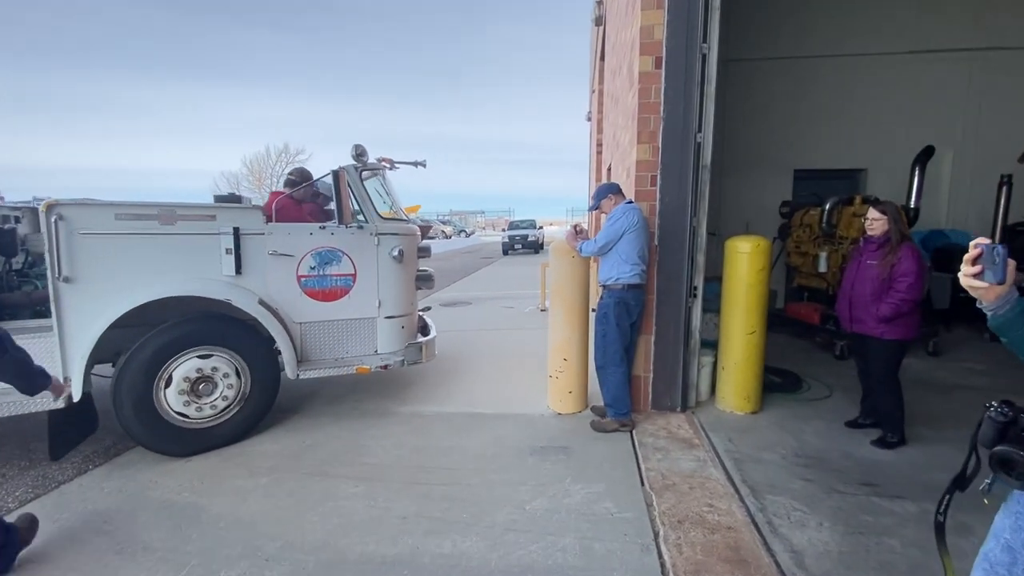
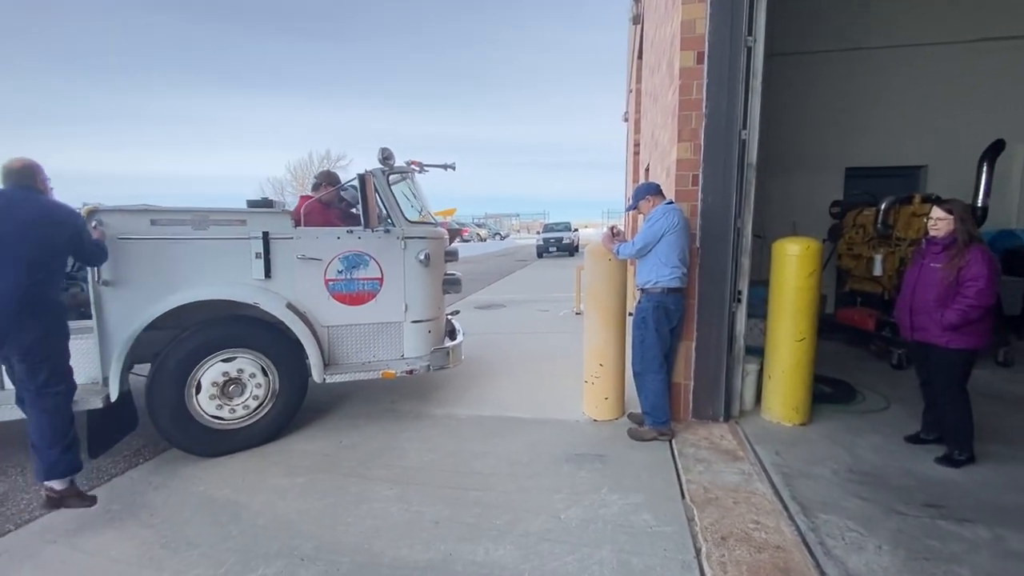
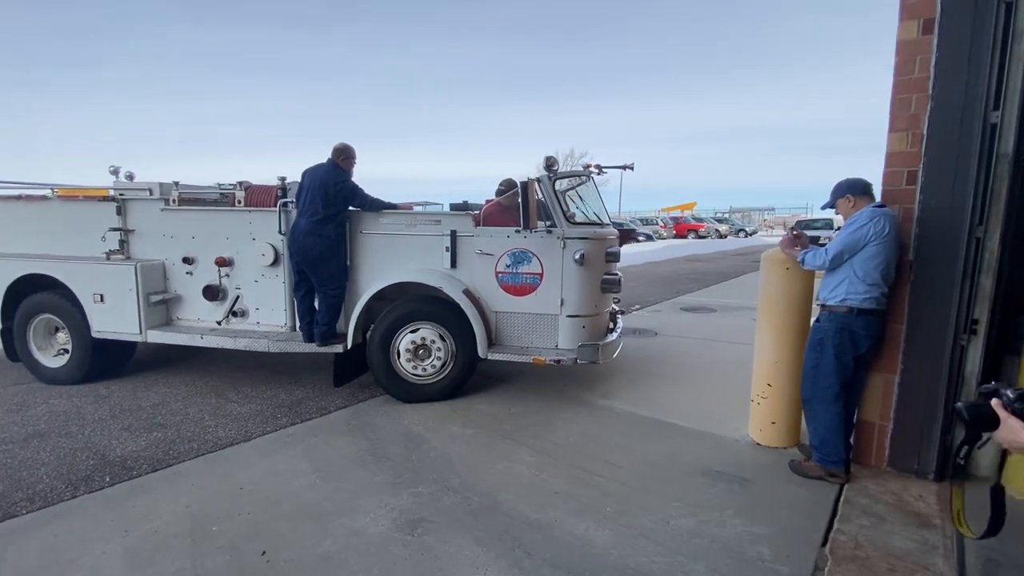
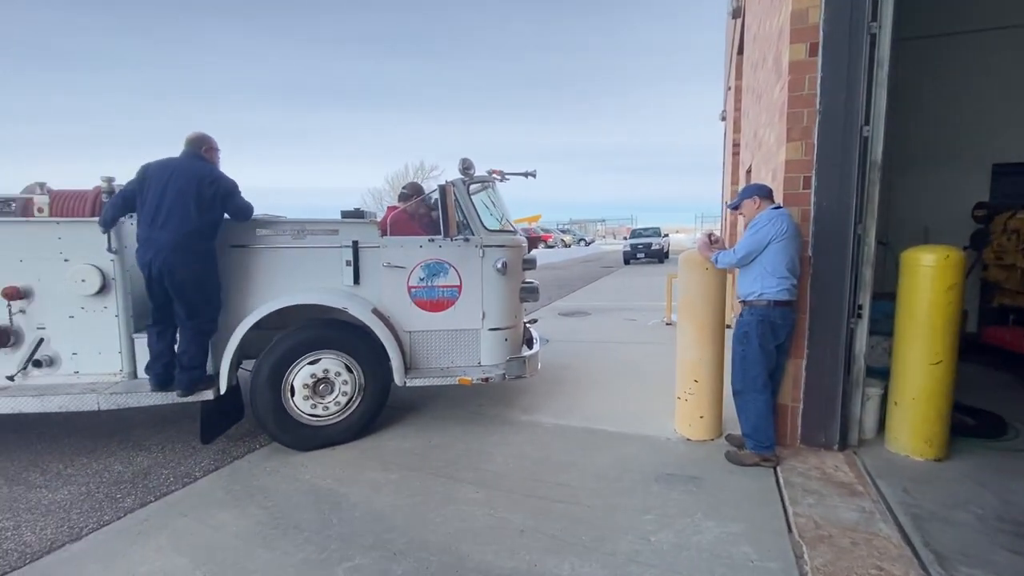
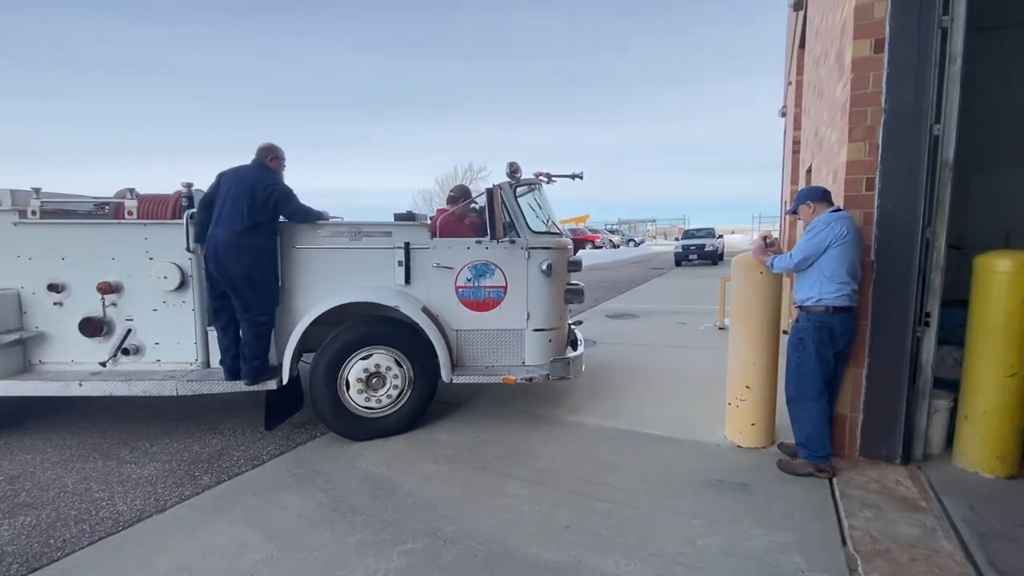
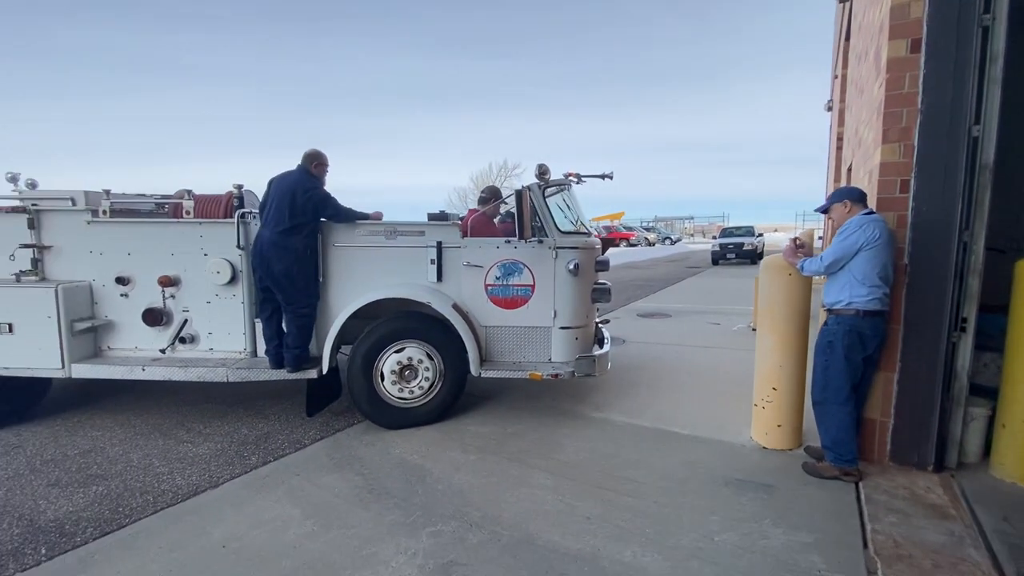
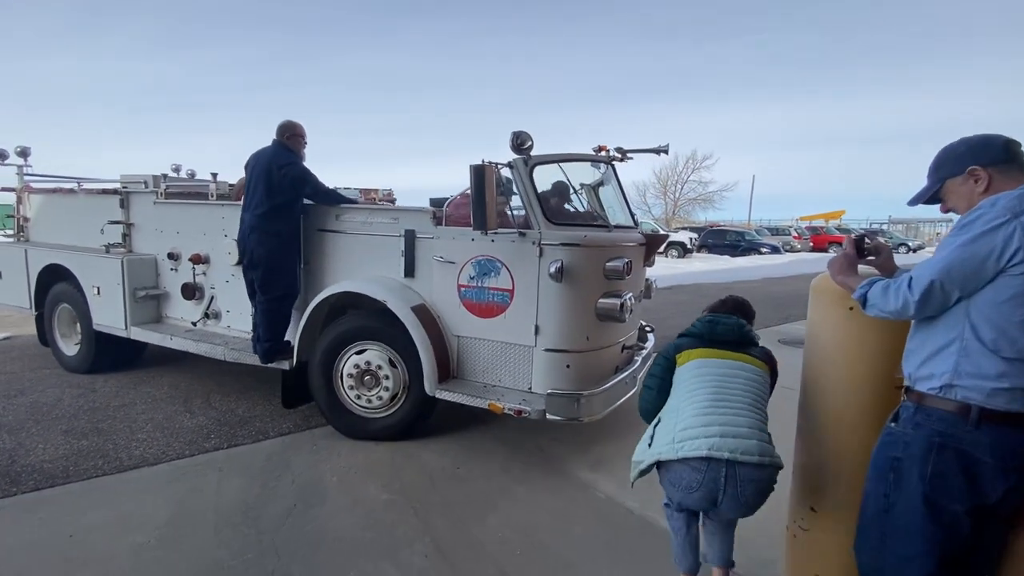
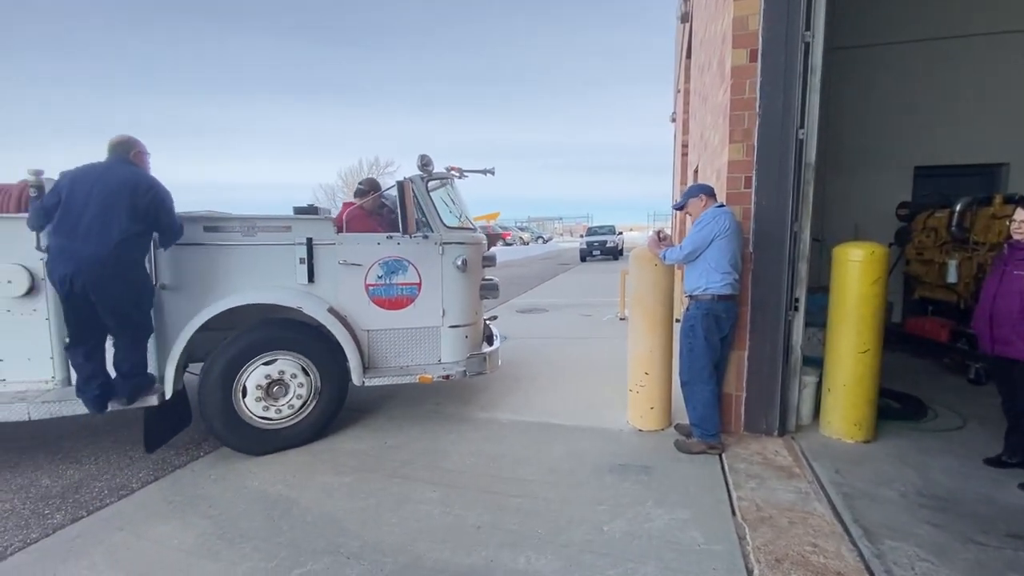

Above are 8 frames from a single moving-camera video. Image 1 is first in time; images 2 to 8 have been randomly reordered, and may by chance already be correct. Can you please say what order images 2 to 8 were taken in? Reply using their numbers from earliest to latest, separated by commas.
2, 8, 4, 5, 6, 3, 7
